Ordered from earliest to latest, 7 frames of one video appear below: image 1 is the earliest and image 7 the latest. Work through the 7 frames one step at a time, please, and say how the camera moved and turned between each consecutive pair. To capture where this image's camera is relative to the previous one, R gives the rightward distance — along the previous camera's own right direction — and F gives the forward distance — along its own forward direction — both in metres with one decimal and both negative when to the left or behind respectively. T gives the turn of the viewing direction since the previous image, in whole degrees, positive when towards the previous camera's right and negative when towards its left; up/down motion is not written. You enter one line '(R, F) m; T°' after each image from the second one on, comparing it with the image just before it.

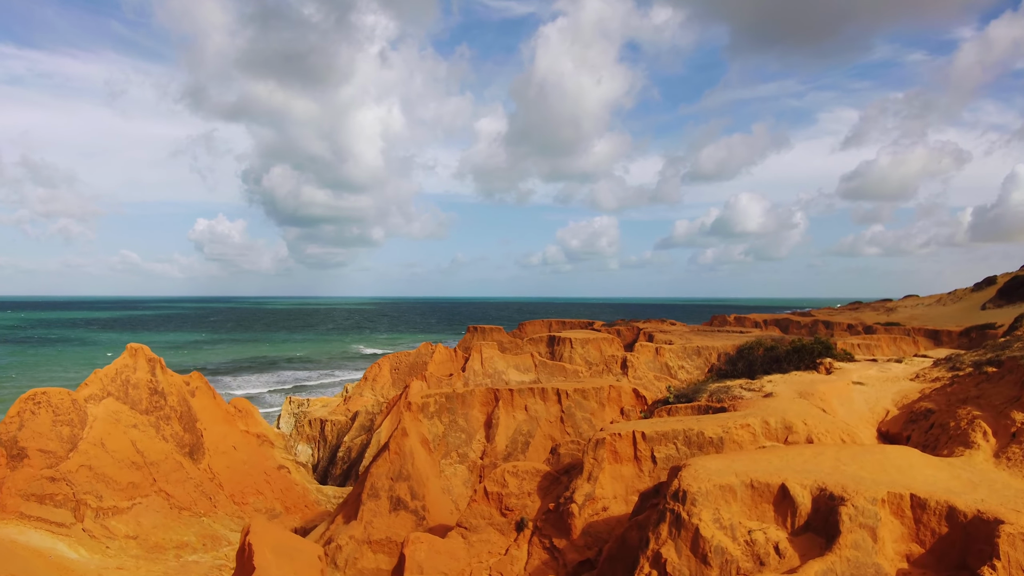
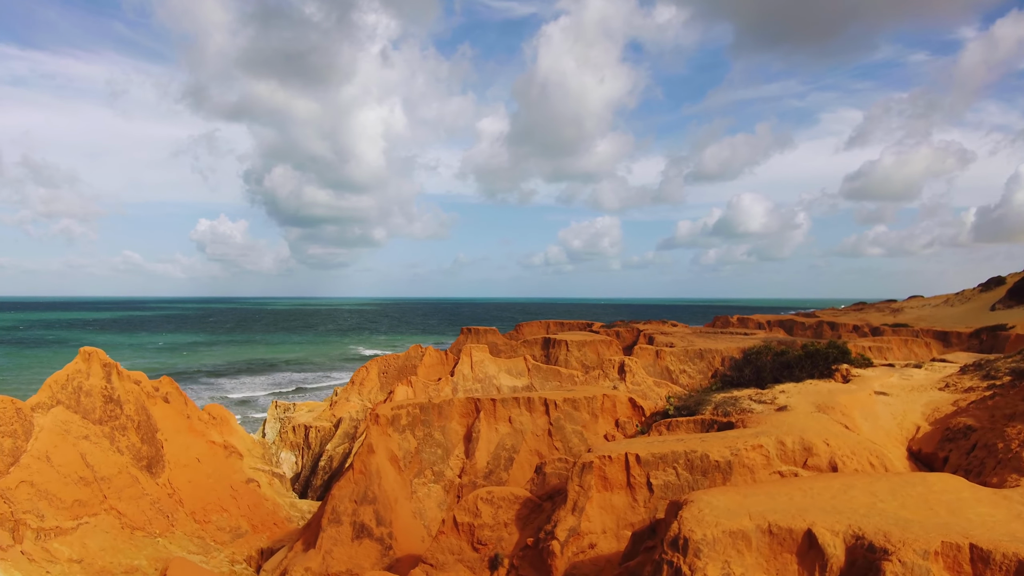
(+0.4, +1.2) m; 0°
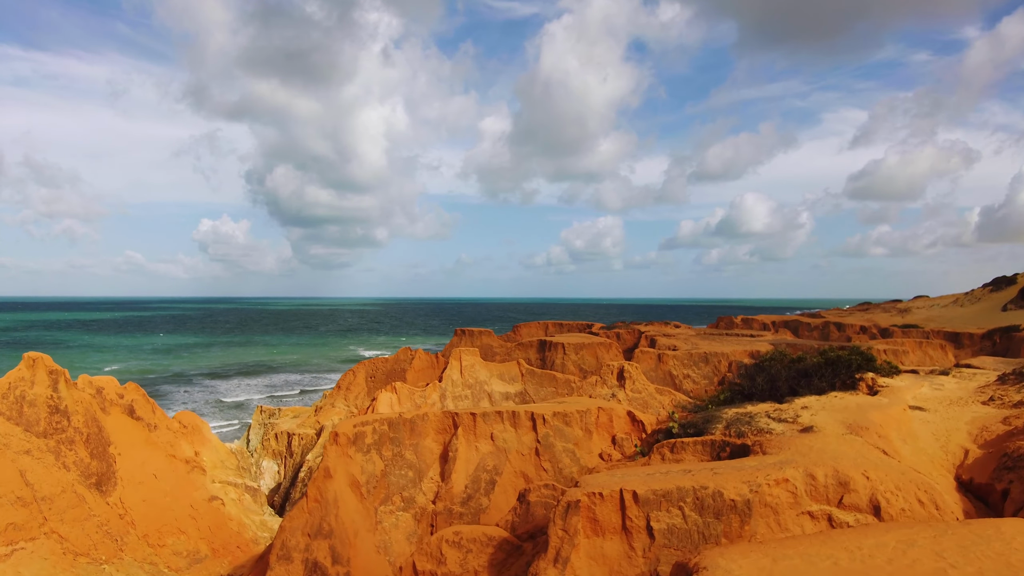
(+0.3, +1.3) m; 0°
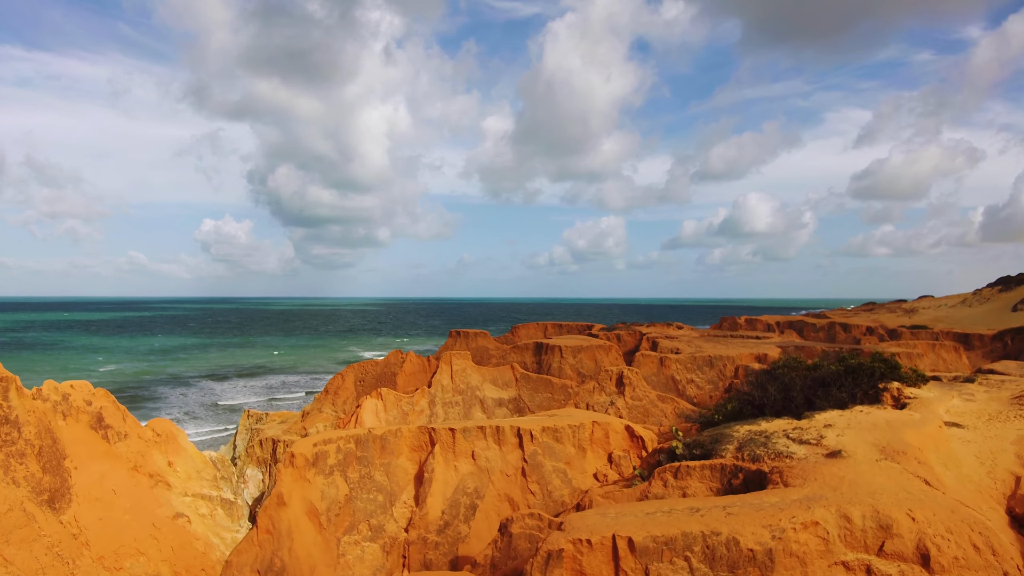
(+0.3, +1.0) m; 0°
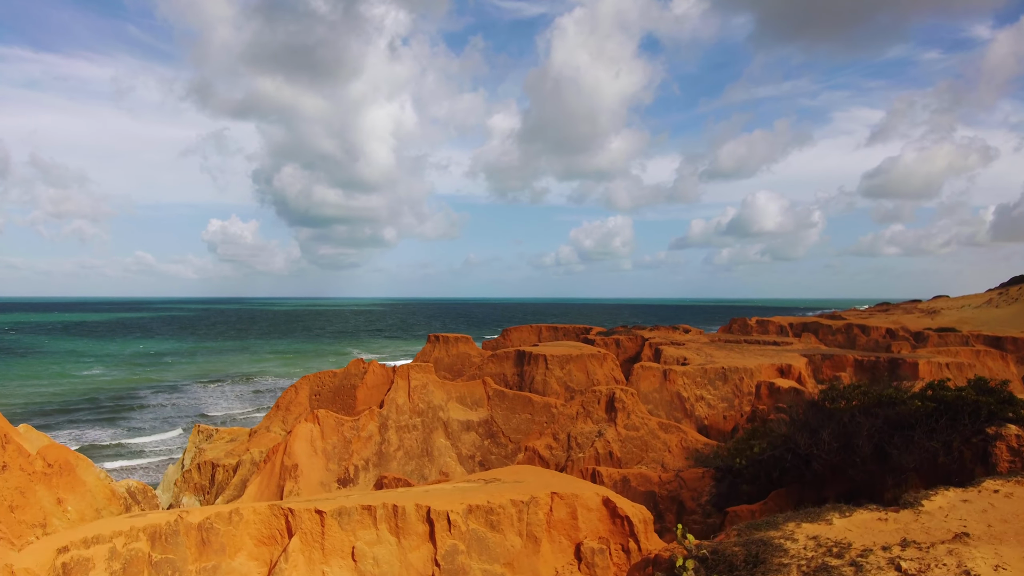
(+1.0, +3.3) m; -1°
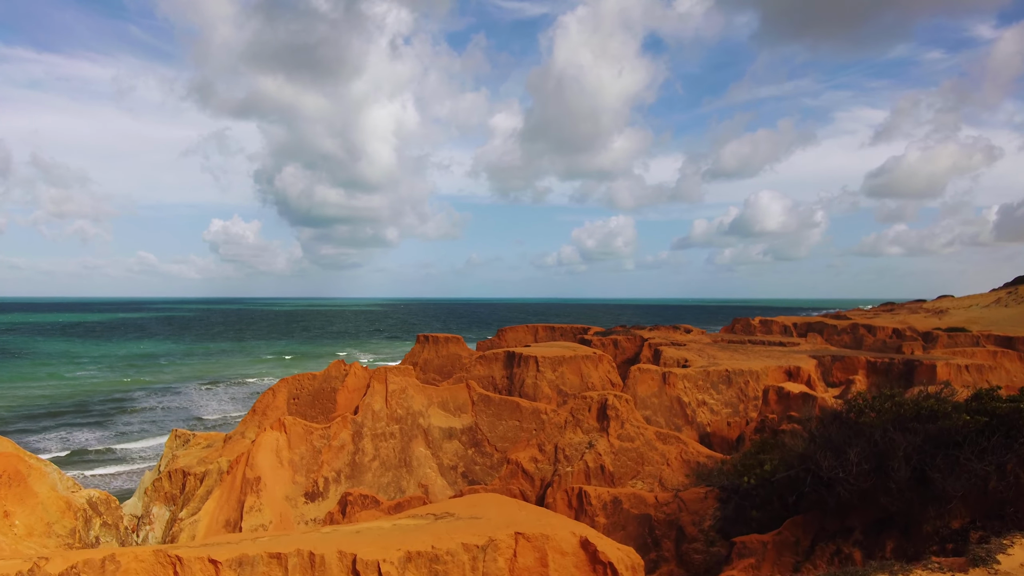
(+0.4, +1.2) m; 0°
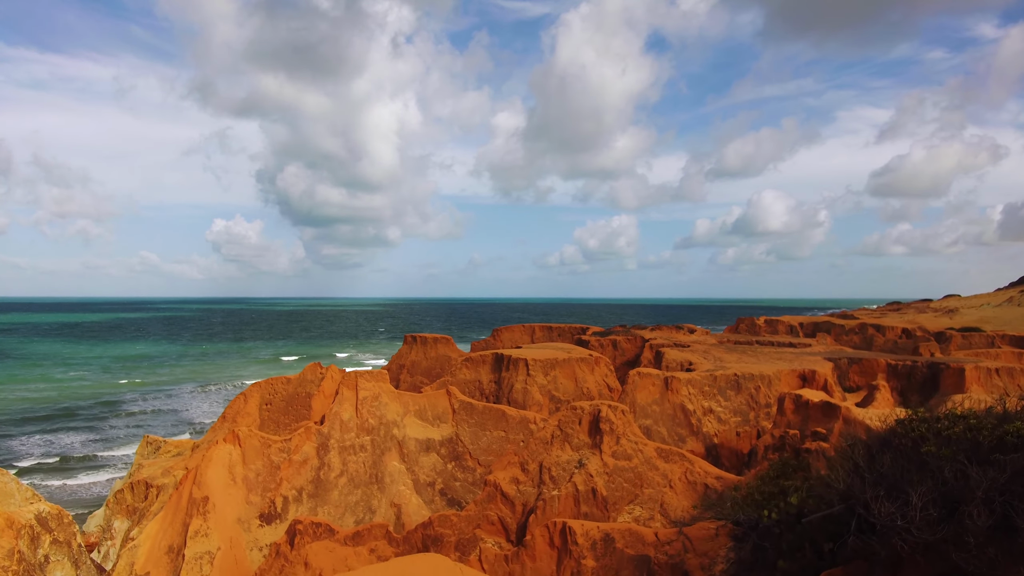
(+0.4, +1.4) m; 0°
